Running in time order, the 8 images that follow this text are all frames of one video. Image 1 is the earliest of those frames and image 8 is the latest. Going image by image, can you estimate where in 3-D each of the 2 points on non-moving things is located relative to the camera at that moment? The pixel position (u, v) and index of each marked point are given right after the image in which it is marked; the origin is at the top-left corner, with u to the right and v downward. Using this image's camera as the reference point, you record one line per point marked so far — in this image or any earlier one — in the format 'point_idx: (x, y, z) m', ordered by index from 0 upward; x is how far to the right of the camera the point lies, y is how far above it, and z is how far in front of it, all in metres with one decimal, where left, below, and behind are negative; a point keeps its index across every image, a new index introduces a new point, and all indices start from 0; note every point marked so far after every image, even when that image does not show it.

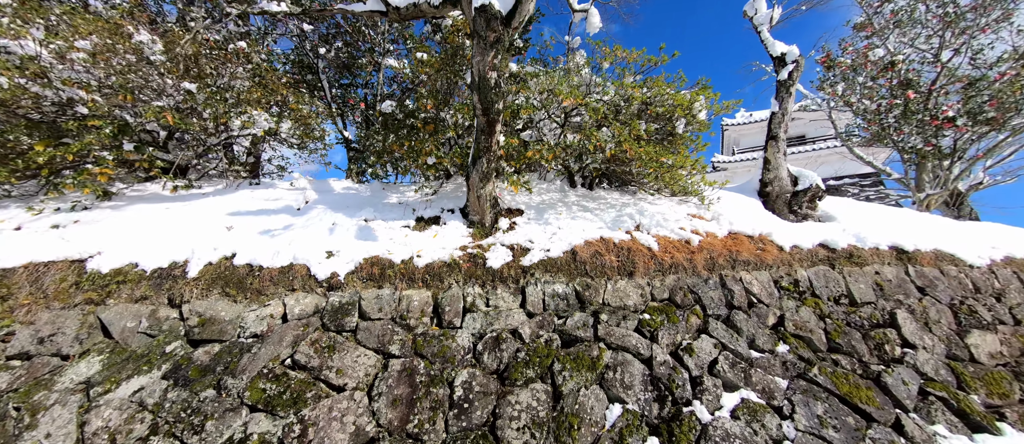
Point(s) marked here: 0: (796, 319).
0: (+3.6, -1.2, +4.2) m
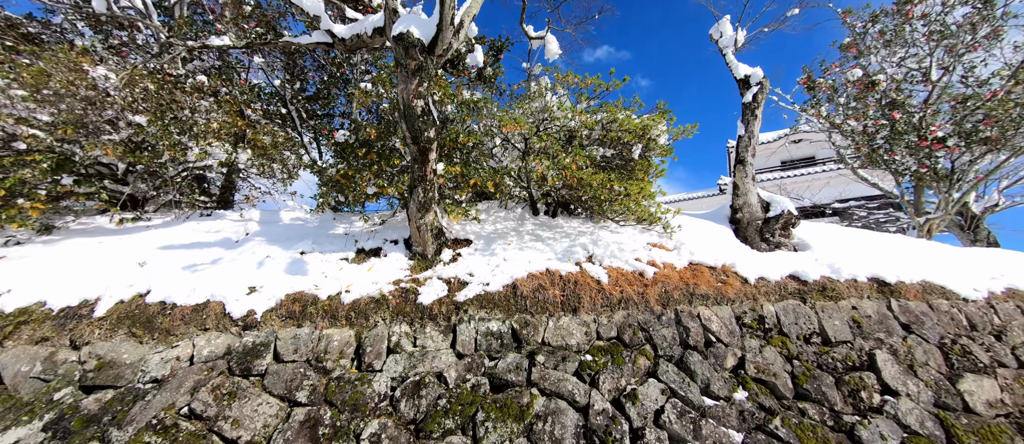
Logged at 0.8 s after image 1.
0: (+2.8, -1.6, +3.8) m
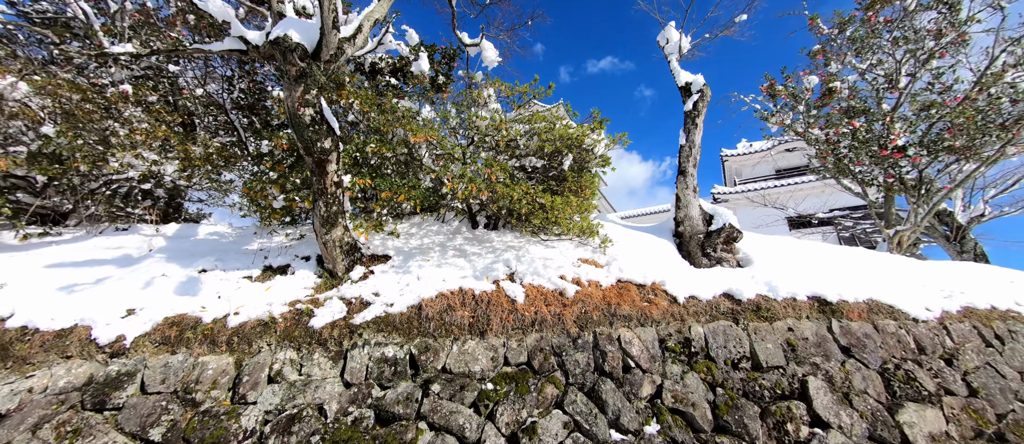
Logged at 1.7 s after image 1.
0: (+1.7, -1.8, +3.5) m
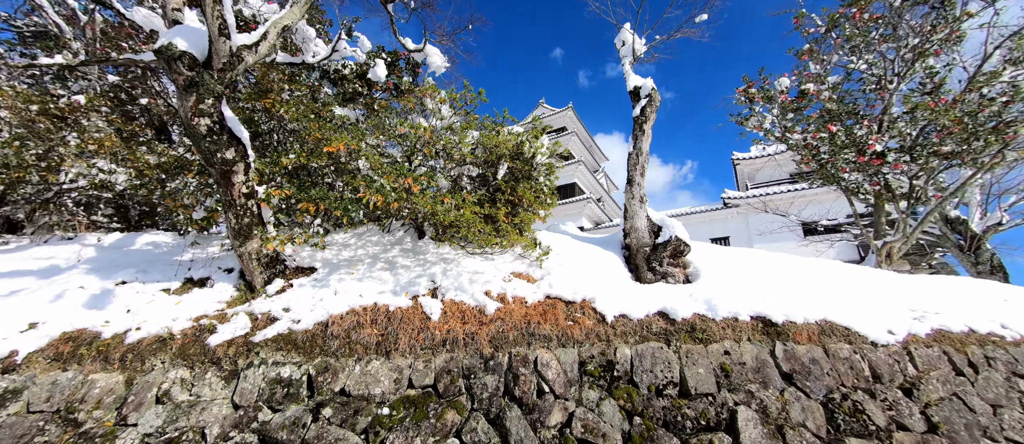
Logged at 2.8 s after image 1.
0: (+0.7, -1.9, +3.2) m
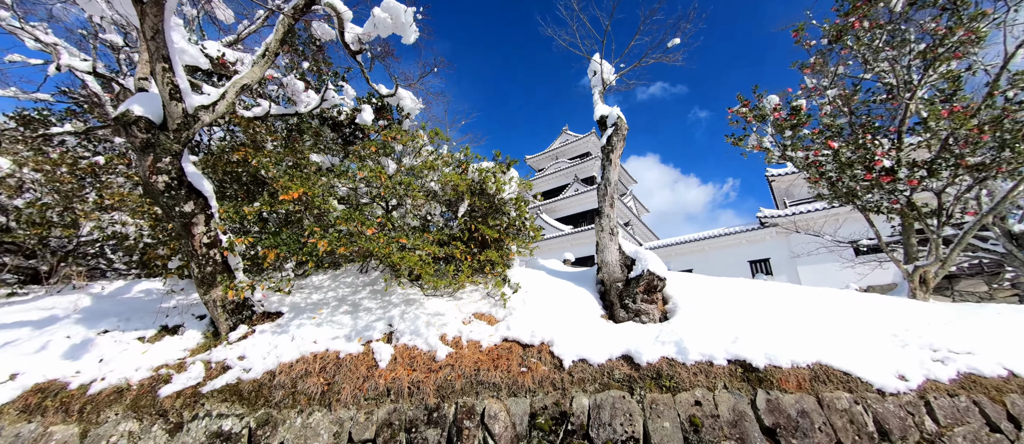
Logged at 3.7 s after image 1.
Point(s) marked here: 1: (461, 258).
0: (+0.2, -2.3, +2.9) m
1: (-0.8, -0.5, +4.7) m
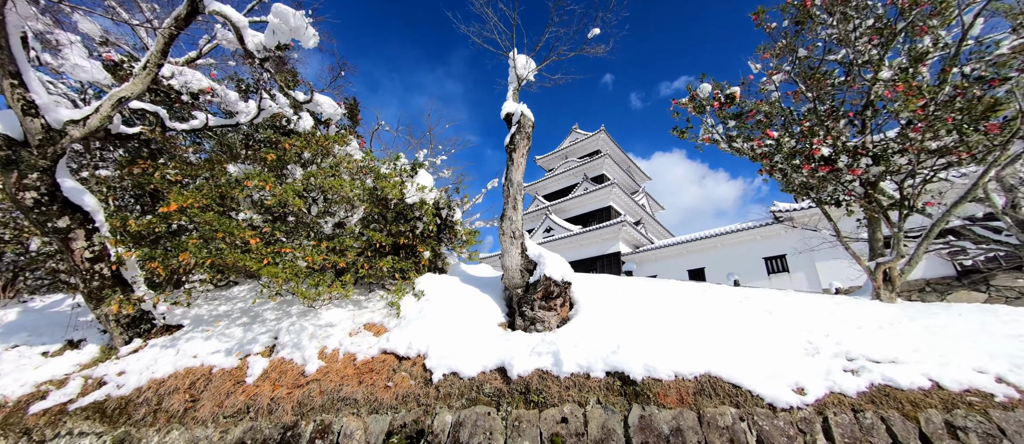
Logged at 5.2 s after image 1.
0: (-1.2, -2.3, +2.7) m
1: (-2.2, -0.6, +4.5) m
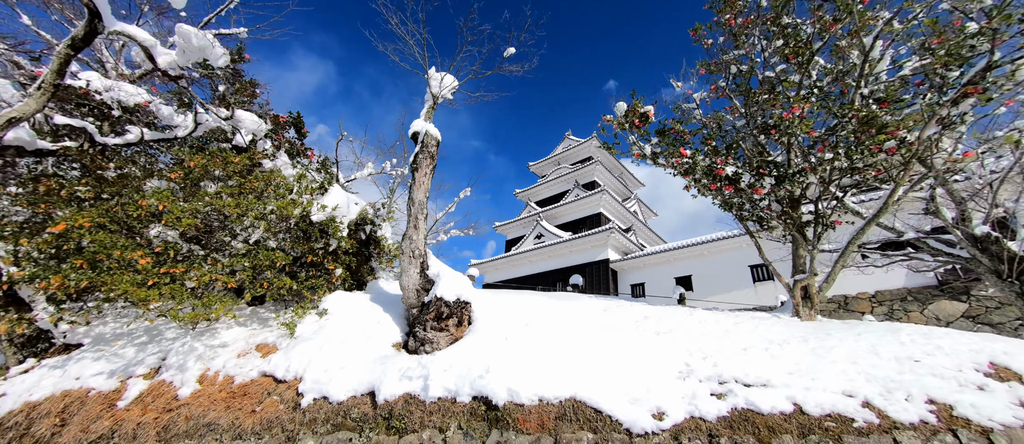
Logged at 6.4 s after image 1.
0: (-2.5, -2.6, +2.7) m
1: (-3.5, -0.9, +4.5) m
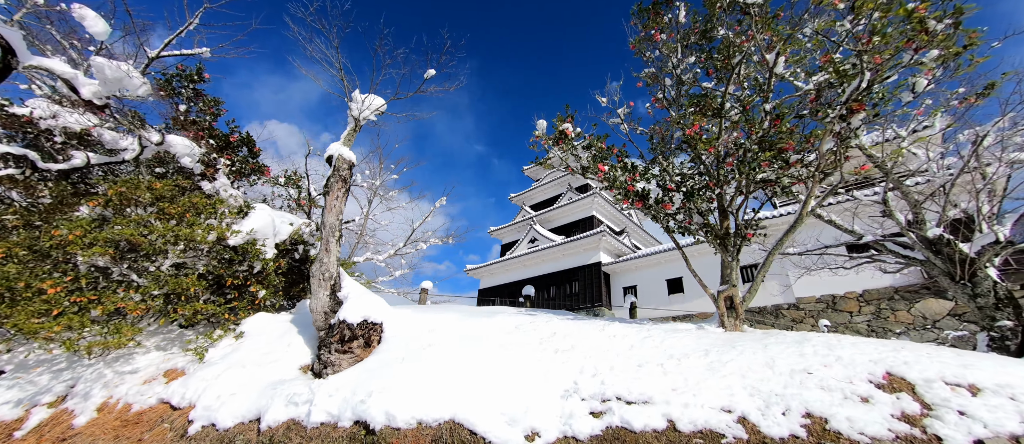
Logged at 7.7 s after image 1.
0: (-3.6, -2.9, +2.7) m
1: (-4.7, -1.2, +4.6) m
